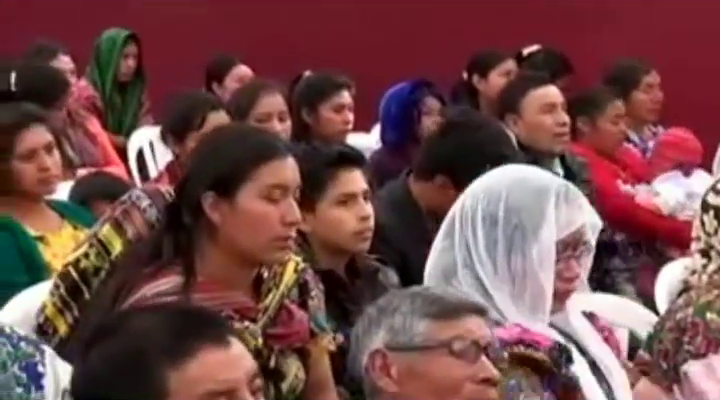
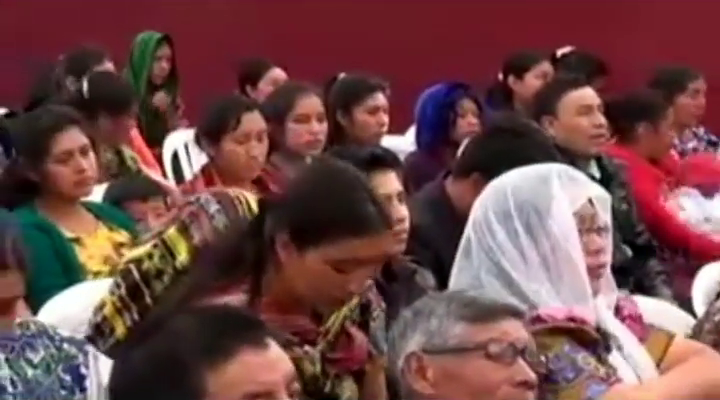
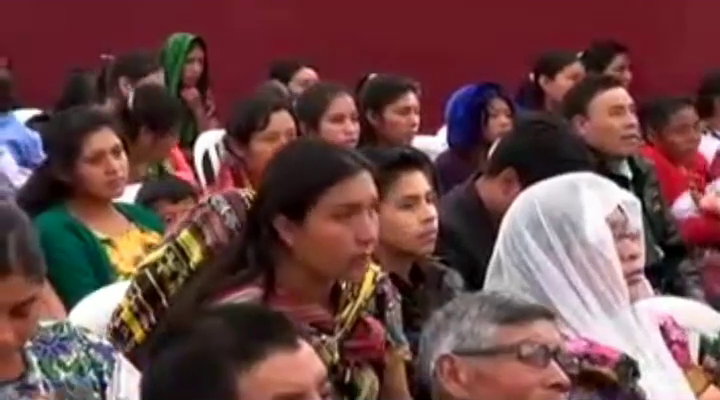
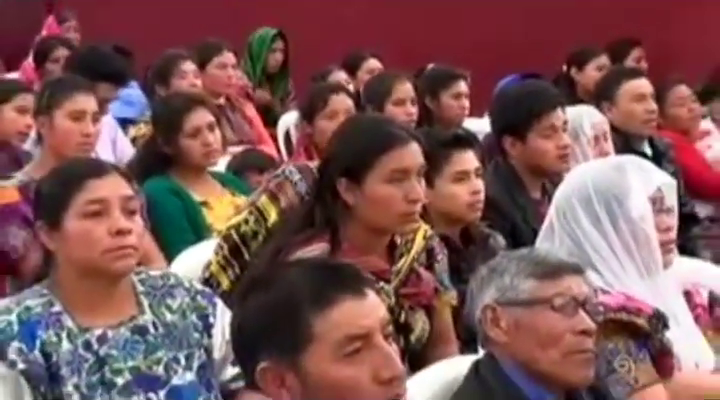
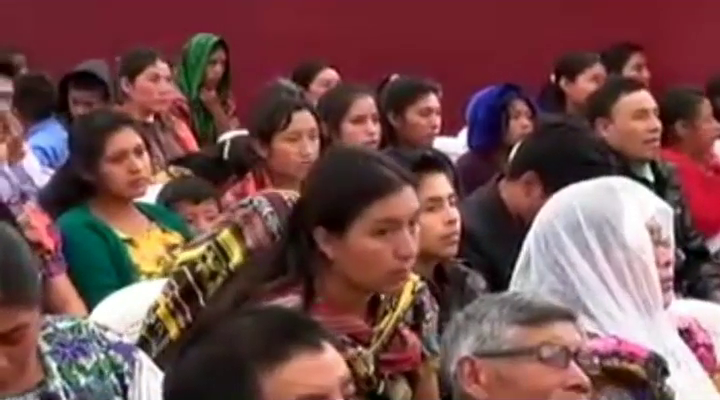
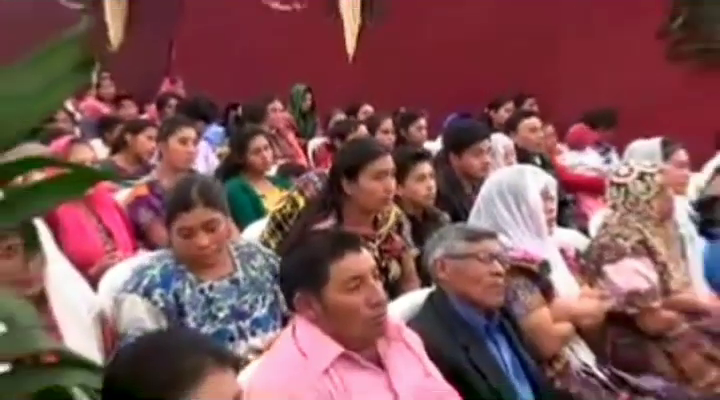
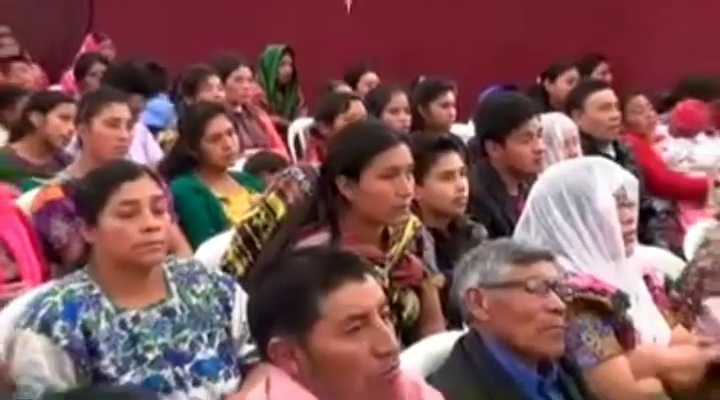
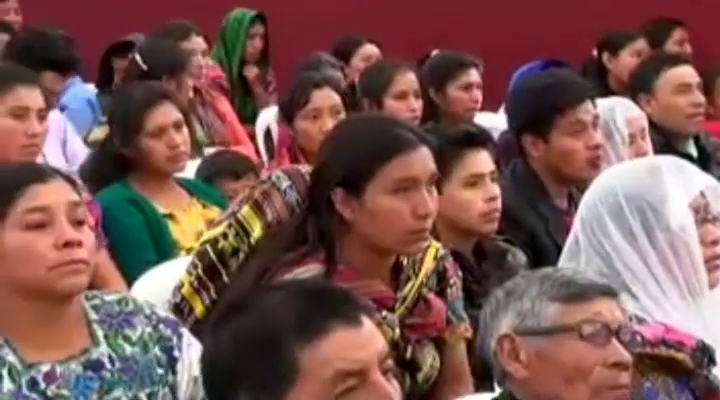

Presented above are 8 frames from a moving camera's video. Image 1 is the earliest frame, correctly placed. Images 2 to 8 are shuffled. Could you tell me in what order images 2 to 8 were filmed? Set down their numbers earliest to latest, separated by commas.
2, 3, 5, 8, 4, 7, 6
